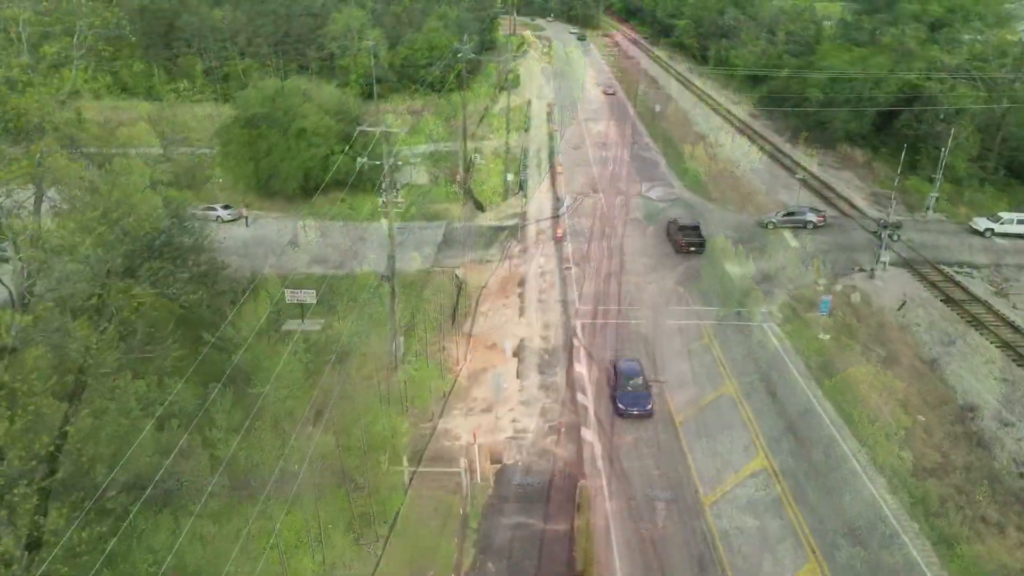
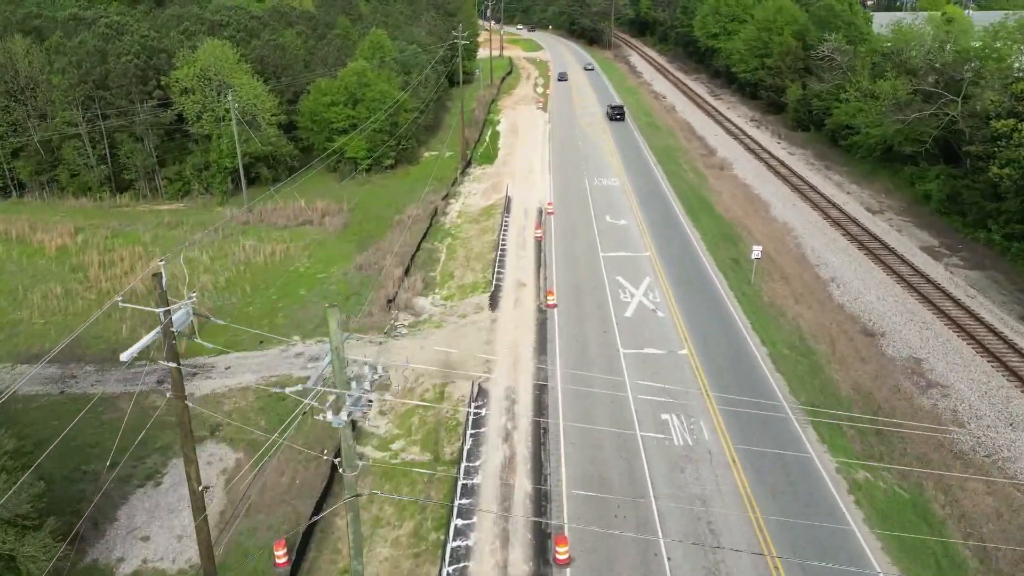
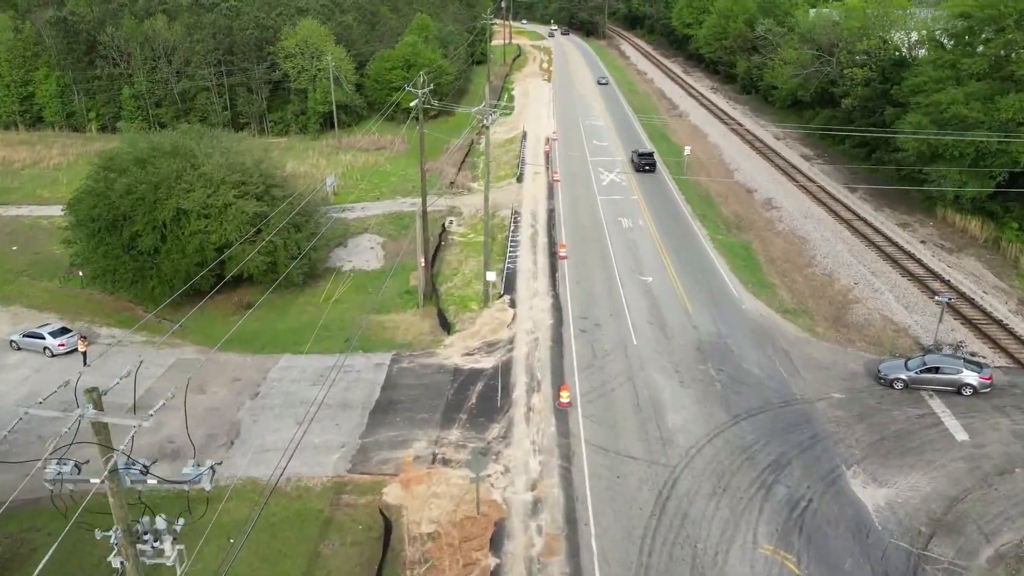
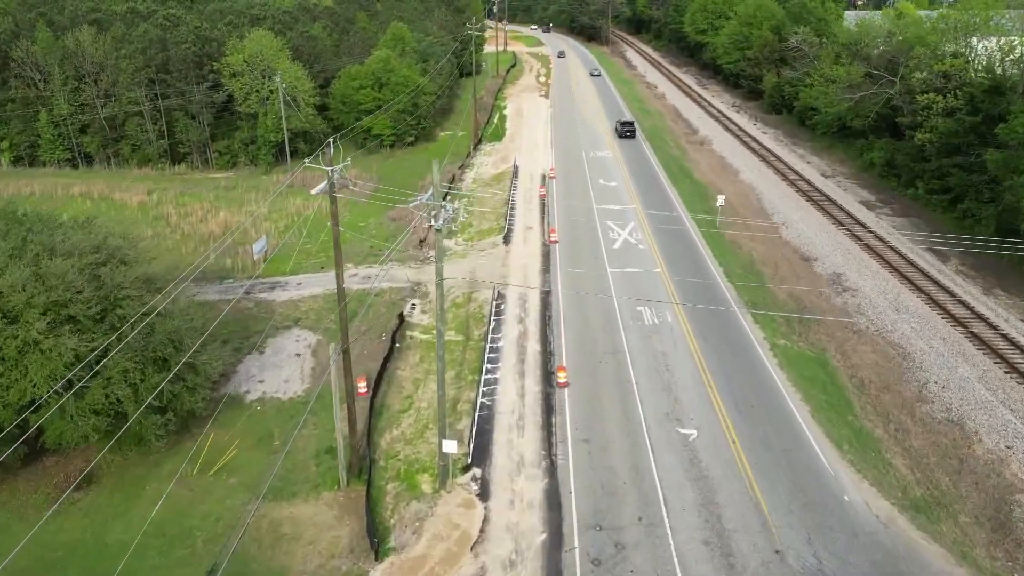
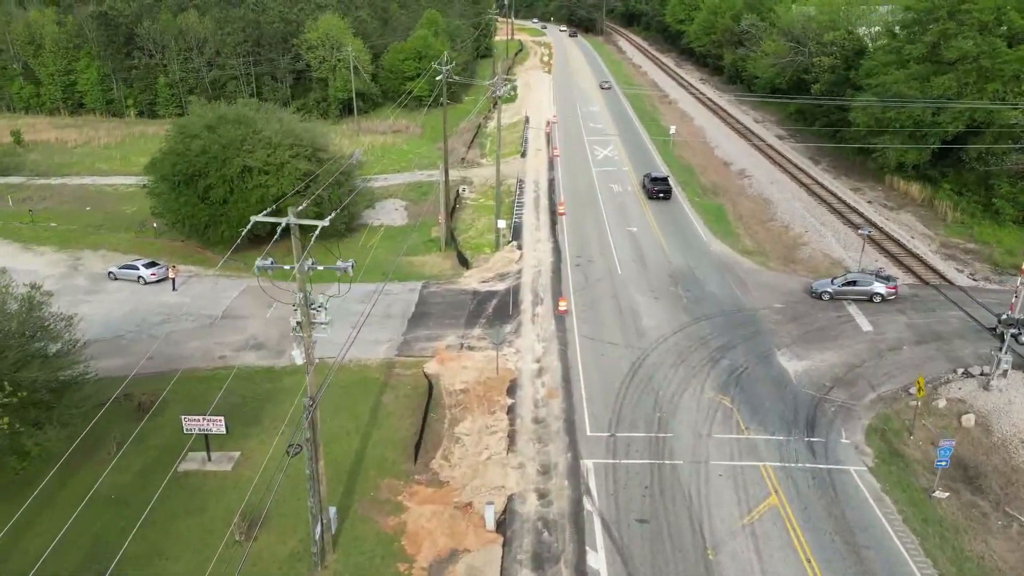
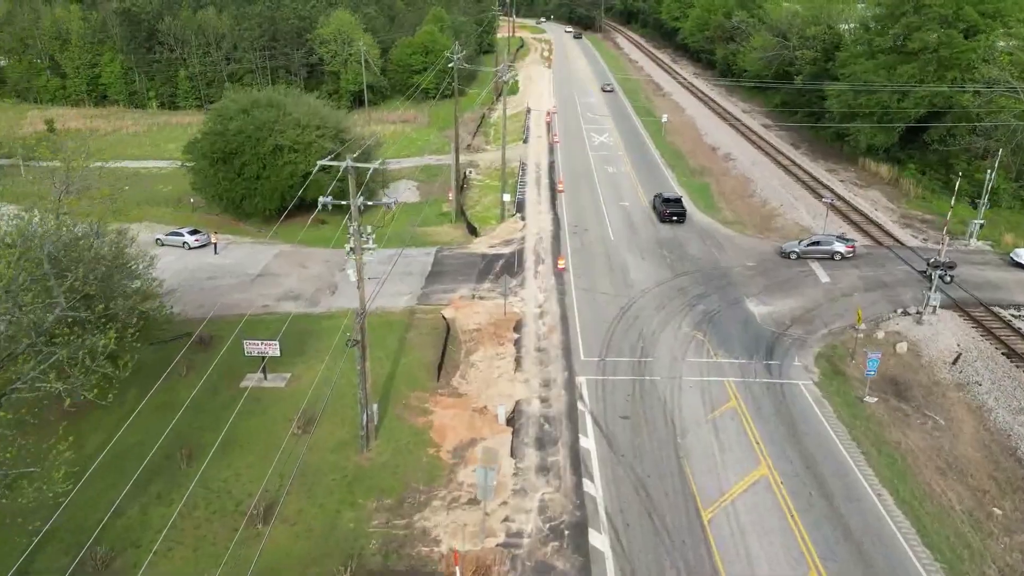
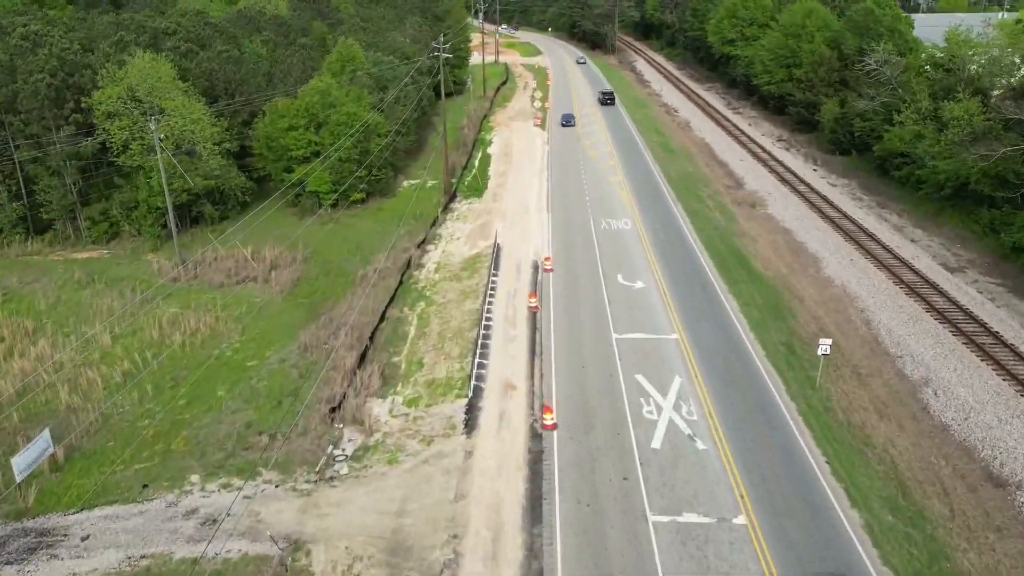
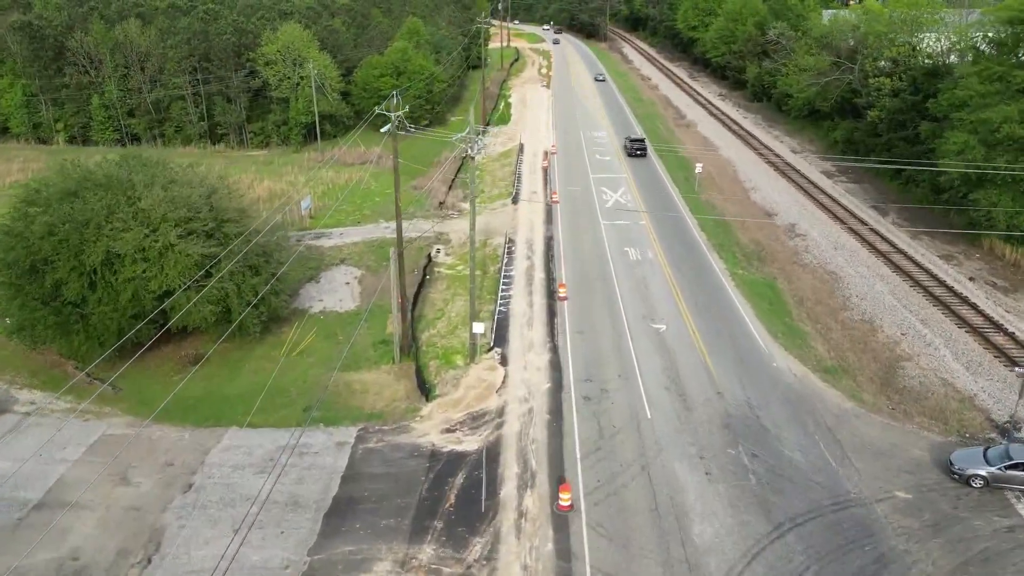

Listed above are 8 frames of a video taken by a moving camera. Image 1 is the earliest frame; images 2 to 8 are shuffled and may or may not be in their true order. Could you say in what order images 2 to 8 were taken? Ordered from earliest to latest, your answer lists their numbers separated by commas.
6, 5, 3, 8, 4, 2, 7
